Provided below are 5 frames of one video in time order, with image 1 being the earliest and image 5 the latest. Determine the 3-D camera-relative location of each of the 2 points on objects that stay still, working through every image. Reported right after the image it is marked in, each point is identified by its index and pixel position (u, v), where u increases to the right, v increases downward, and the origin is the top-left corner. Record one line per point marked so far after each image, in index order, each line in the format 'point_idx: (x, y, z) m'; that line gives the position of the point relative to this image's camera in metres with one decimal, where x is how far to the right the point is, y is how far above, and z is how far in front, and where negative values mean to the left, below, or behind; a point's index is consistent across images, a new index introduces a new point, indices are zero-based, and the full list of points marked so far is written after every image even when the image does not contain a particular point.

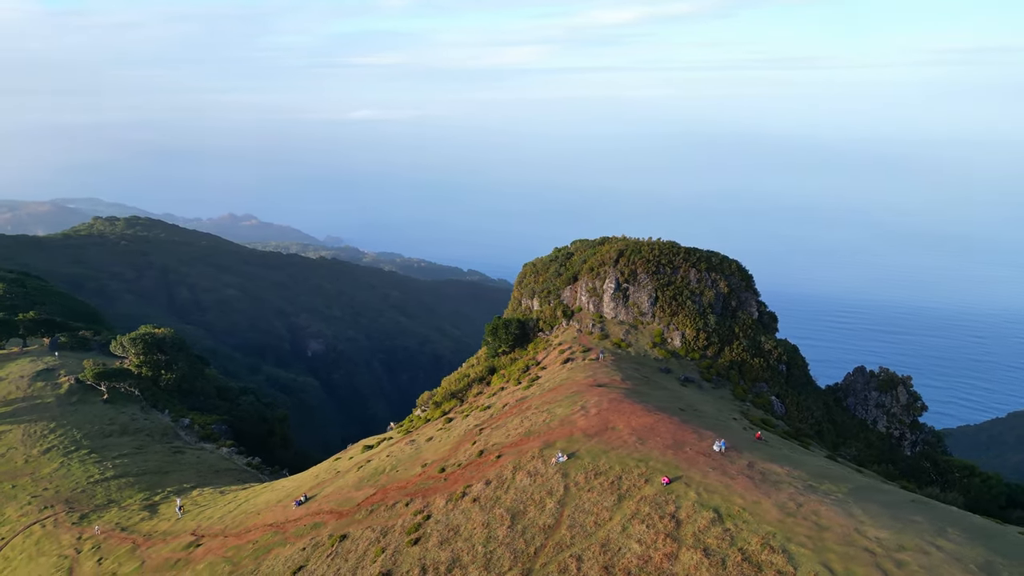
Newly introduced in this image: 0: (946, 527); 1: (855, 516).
0: (+17.0, -9.4, +19.8) m
1: (+13.3, -9.0, +19.8) m
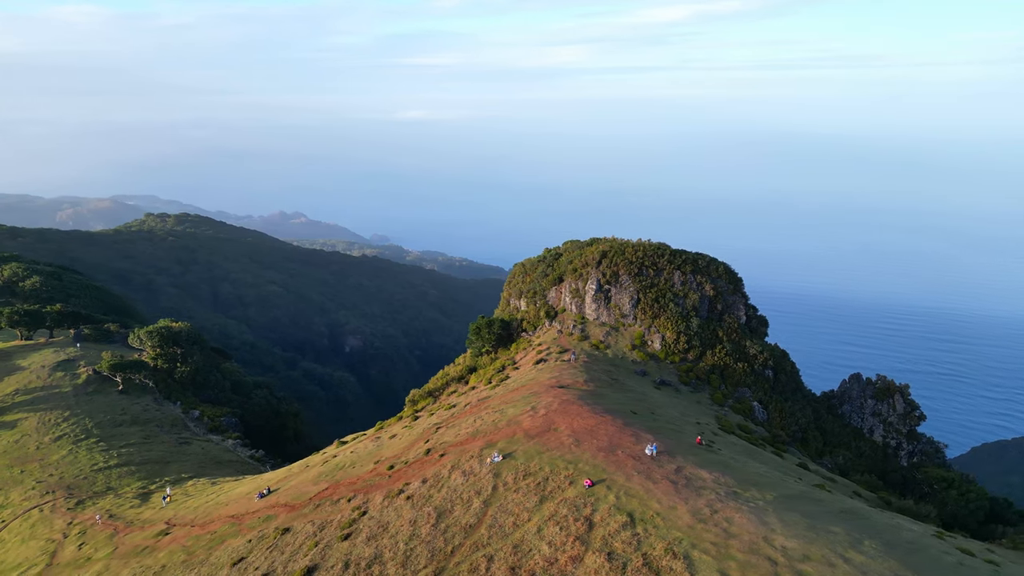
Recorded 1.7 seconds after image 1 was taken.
0: (+13.4, -9.7, +19.3) m
1: (+9.8, -9.1, +19.4) m
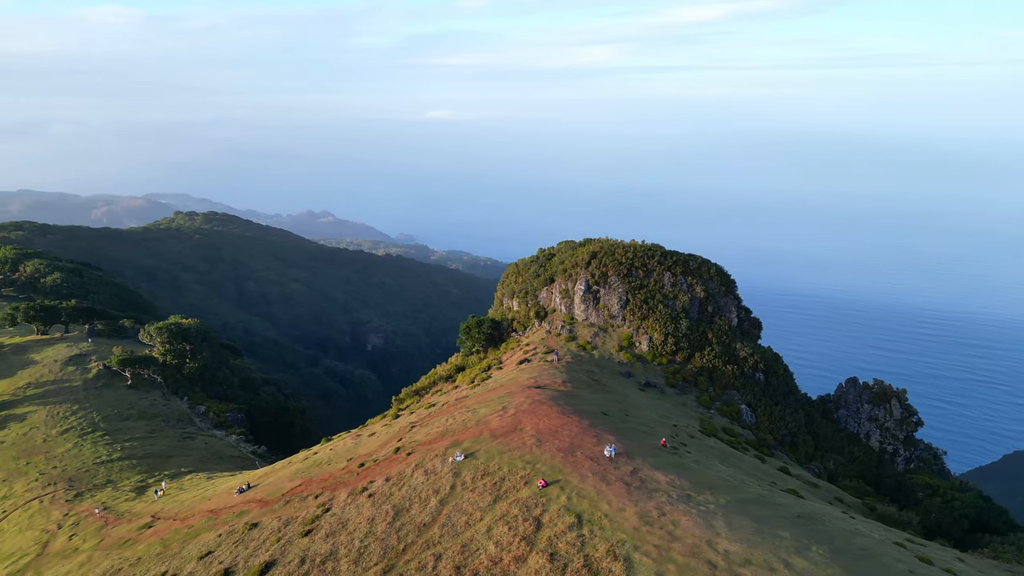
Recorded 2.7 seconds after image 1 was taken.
0: (+11.3, -9.8, +19.2) m
1: (+7.7, -9.2, +19.3) m
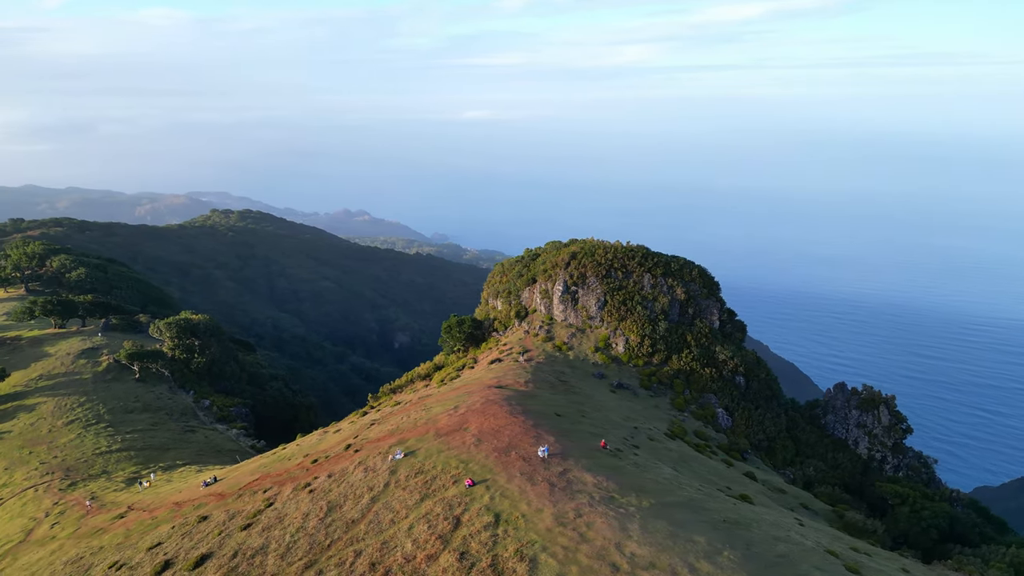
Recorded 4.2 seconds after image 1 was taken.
0: (+8.0, -10.0, +19.1) m
1: (+4.4, -9.4, +19.4) m
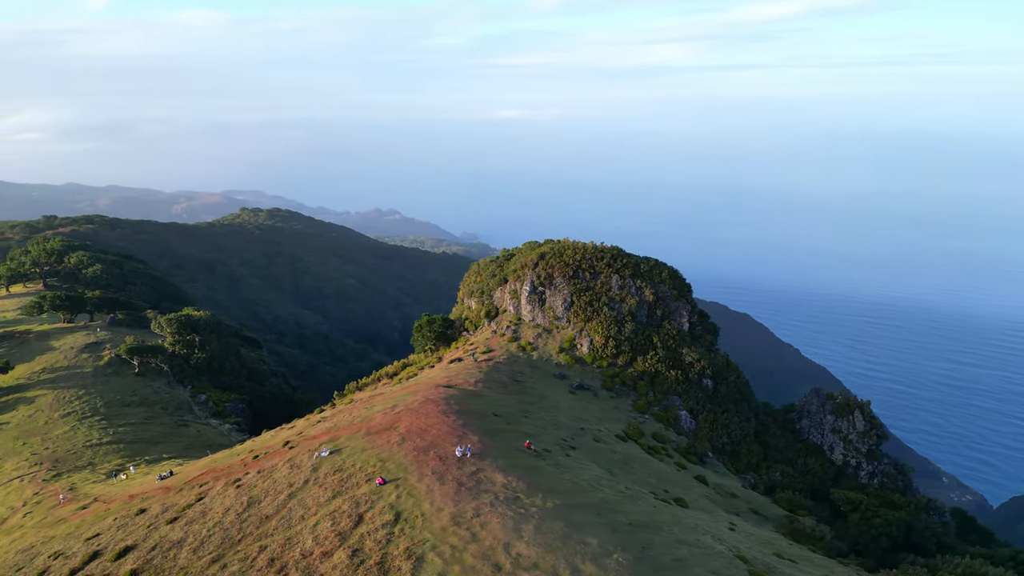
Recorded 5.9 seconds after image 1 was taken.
0: (+3.8, -10.1, +19.3) m
1: (+0.3, -9.5, +19.6) m
